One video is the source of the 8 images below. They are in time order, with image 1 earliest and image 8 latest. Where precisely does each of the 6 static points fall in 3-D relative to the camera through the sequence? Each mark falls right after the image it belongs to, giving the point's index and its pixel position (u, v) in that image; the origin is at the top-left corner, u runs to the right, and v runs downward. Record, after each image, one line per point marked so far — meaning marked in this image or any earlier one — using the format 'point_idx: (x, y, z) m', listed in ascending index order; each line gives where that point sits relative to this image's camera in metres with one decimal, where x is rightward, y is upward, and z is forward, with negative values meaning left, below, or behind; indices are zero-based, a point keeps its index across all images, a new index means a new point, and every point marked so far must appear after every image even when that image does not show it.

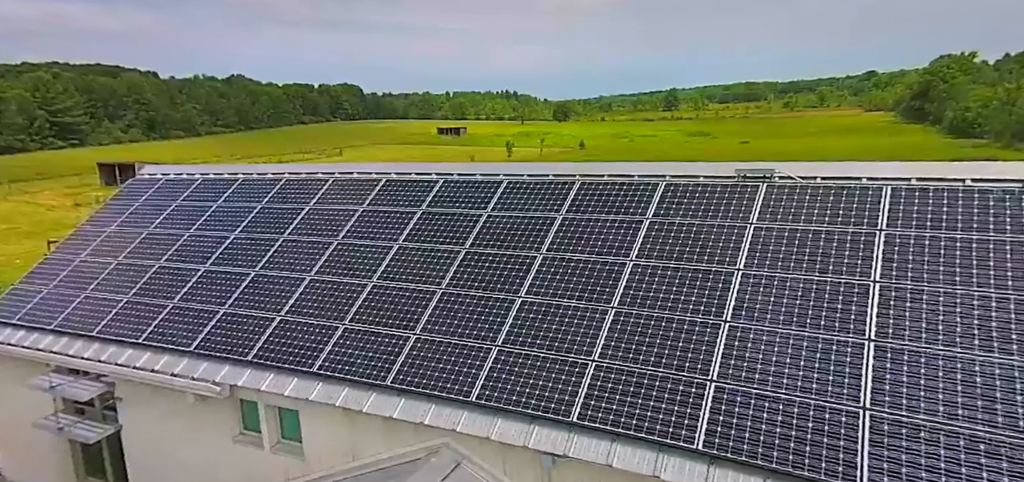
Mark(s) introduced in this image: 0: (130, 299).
0: (-9.4, -1.4, +13.7) m
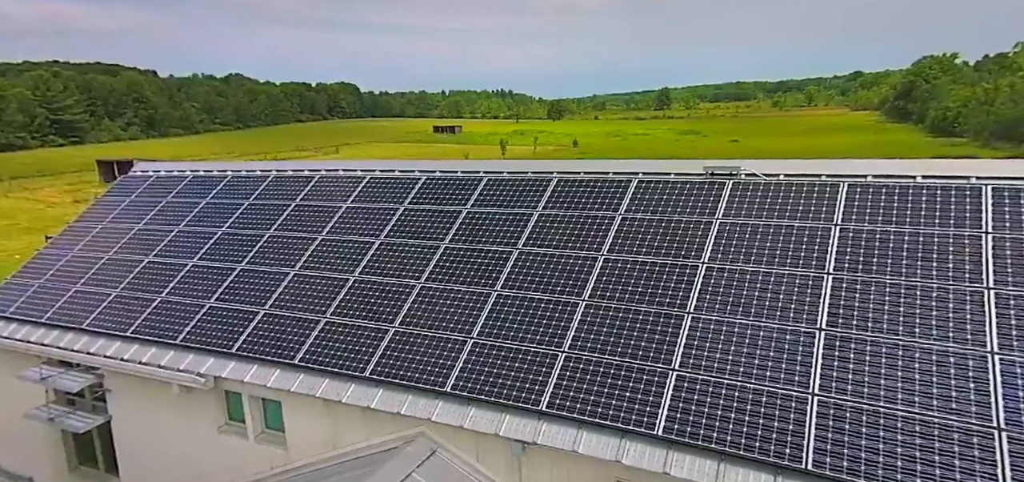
0: (-9.9, -1.3, +14.1) m
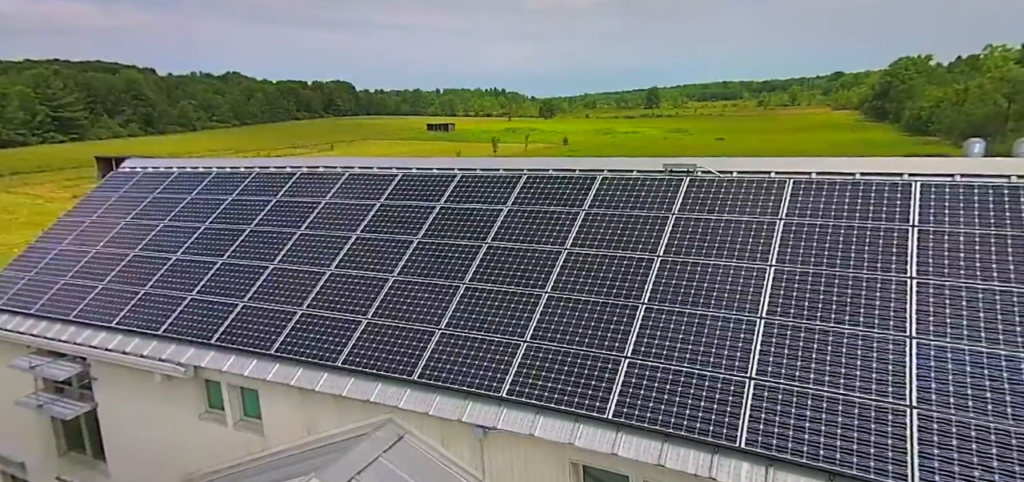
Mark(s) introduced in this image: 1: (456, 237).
0: (-10.6, -1.1, +14.6) m
1: (-1.3, +0.1, +13.1) m
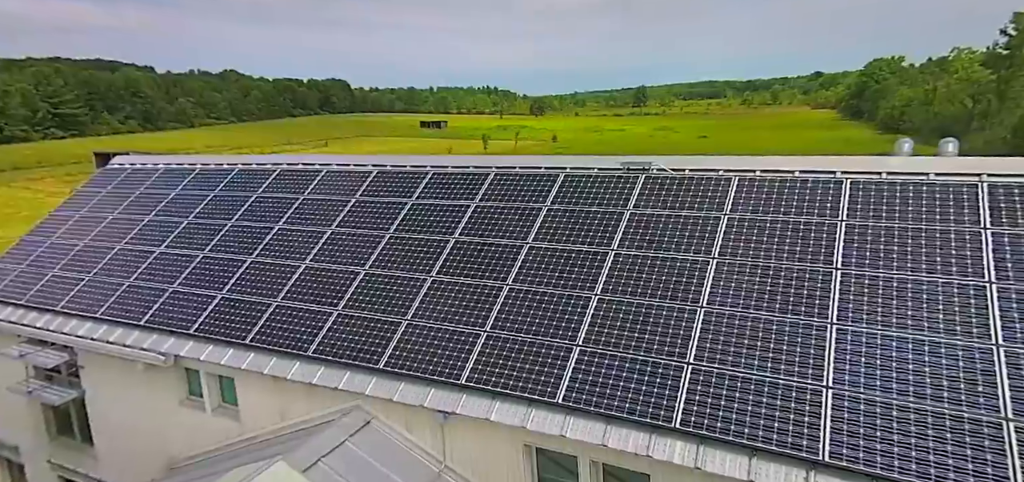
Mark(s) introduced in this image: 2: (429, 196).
0: (-11.4, -1.0, +15.2) m
1: (-2.1, +0.2, +13.6) m
2: (-2.2, +1.2, +14.7) m
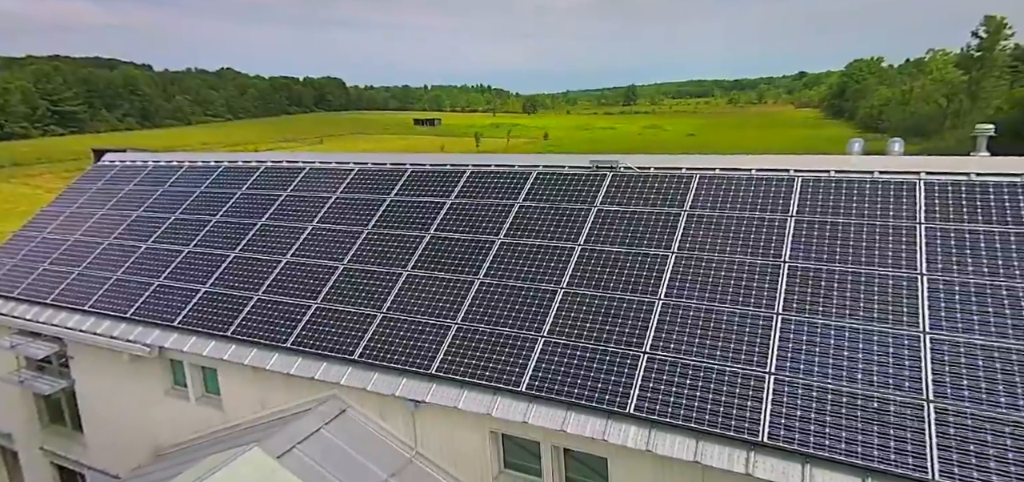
0: (-12.0, -0.8, +15.6) m
1: (-2.8, +0.3, +14.1) m
2: (-2.8, +1.3, +15.2) m
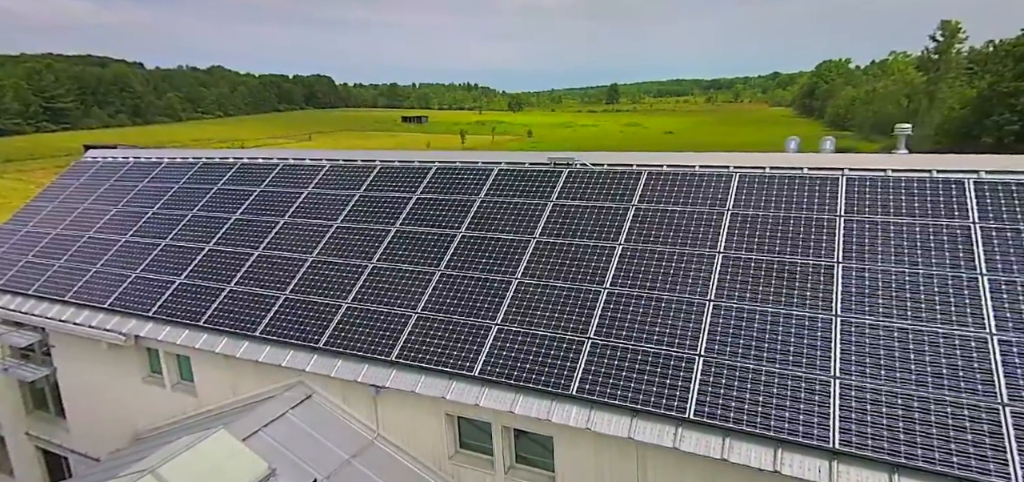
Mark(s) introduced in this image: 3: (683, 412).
0: (-13.0, -0.7, +16.1) m
1: (-3.7, +0.5, +14.6) m
2: (-3.8, +1.5, +15.7) m
3: (+2.7, -2.7, +8.7) m
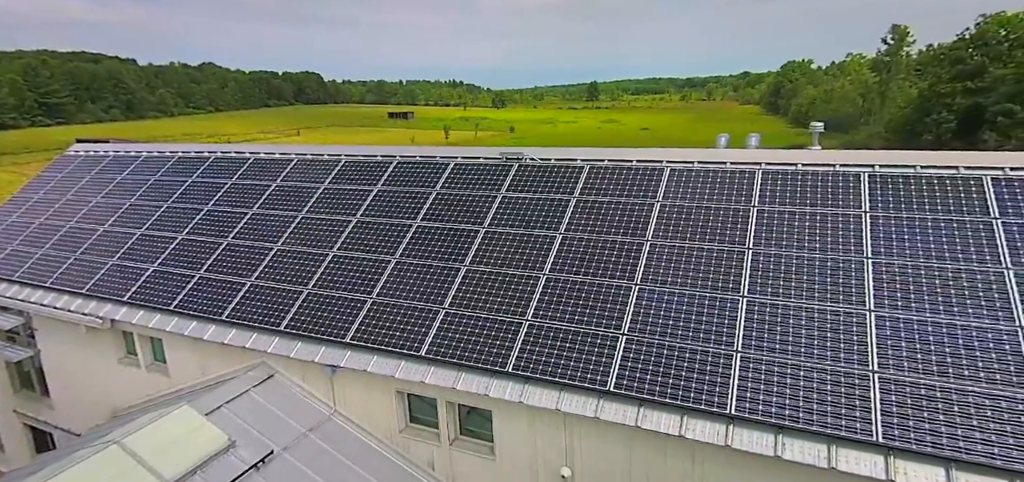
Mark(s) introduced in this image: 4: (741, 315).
0: (-14.2, -0.4, +16.8) m
1: (-4.8, +0.8, +15.4) m
2: (-4.9, +1.7, +16.5) m
3: (+1.5, -2.4, +9.5) m
4: (+4.0, -1.3, +9.6) m
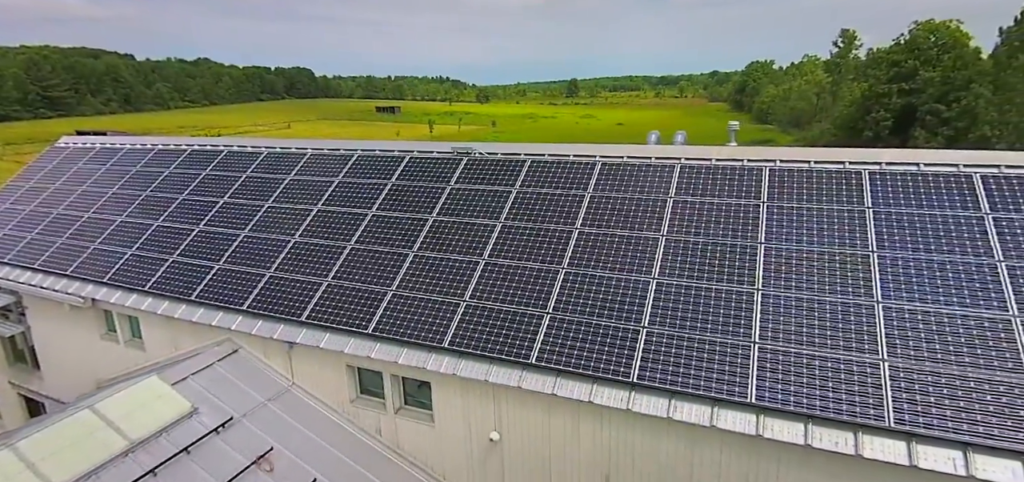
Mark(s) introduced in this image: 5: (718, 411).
0: (-15.5, +0.1, +17.7) m
1: (-6.1, +1.1, +16.3) m
2: (-6.2, +2.1, +17.4) m
3: (+0.3, -2.2, +10.5) m
4: (+2.7, -1.0, +10.6) m
5: (+3.2, -2.7, +8.8) m
